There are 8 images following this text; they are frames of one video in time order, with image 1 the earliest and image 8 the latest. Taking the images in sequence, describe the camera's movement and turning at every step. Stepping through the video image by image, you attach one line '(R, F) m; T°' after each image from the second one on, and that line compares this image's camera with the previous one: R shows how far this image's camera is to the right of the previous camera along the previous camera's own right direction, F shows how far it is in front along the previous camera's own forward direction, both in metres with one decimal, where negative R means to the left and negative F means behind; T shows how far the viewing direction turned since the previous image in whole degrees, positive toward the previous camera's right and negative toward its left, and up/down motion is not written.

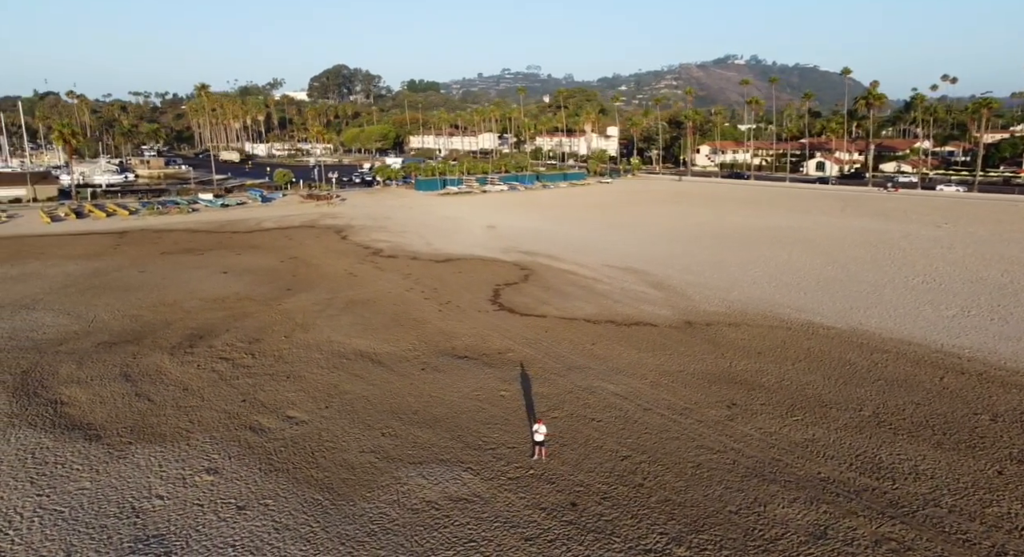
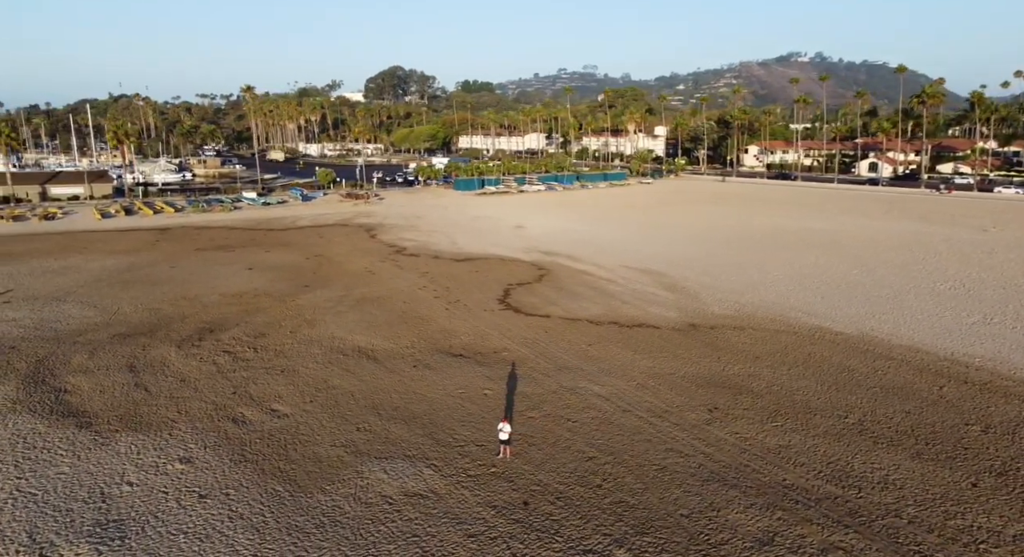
(+1.0, 0.0) m; -3°
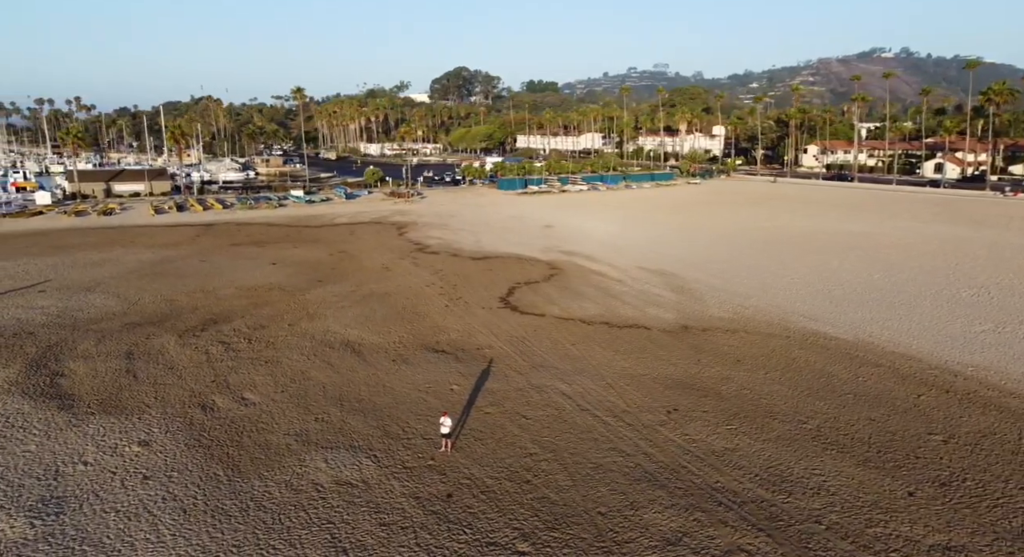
(+1.4, 0.0) m; -4°
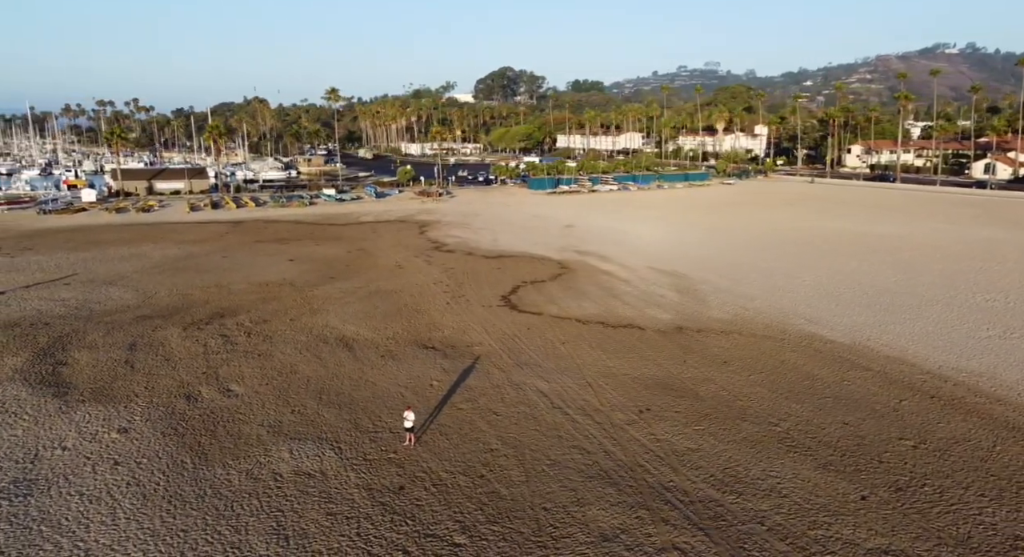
(+1.0, -0.1) m; -3°
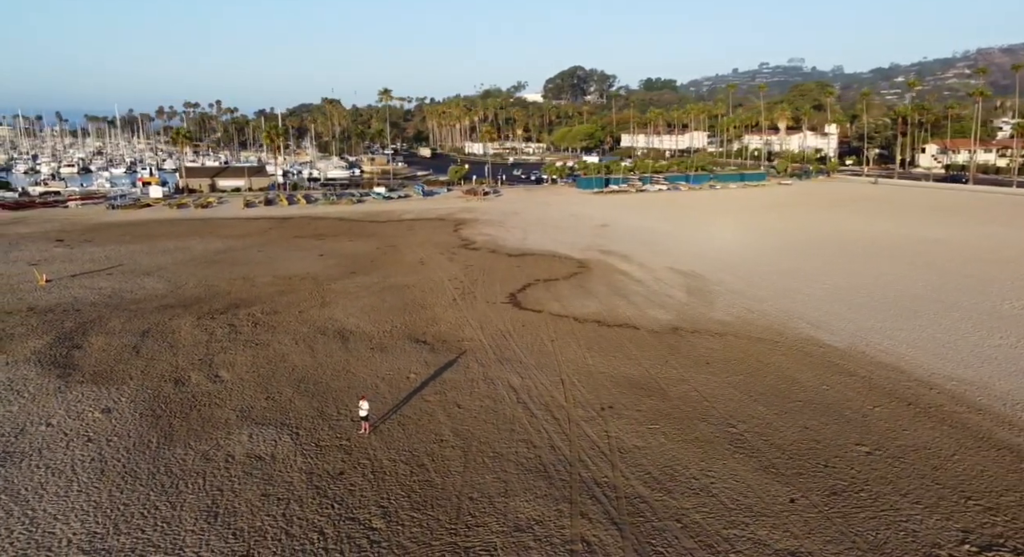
(+1.4, -0.1) m; -4°
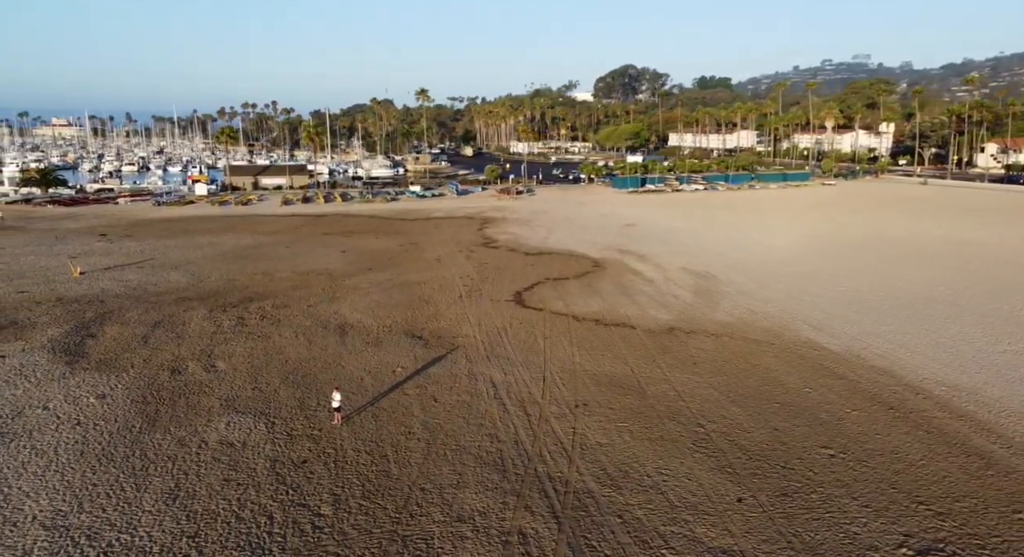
(+1.0, -0.1) m; -3°
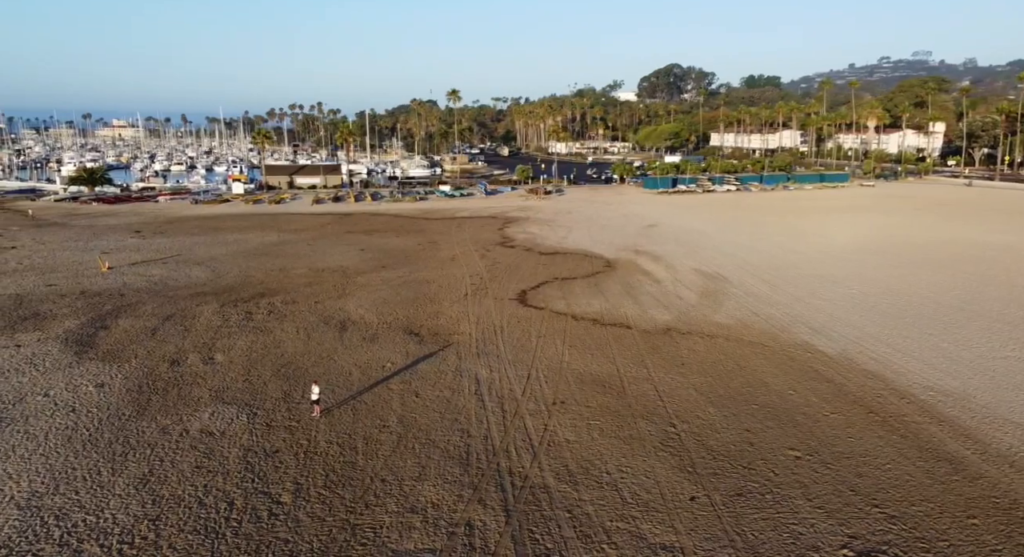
(+0.9, -0.1) m; -3°
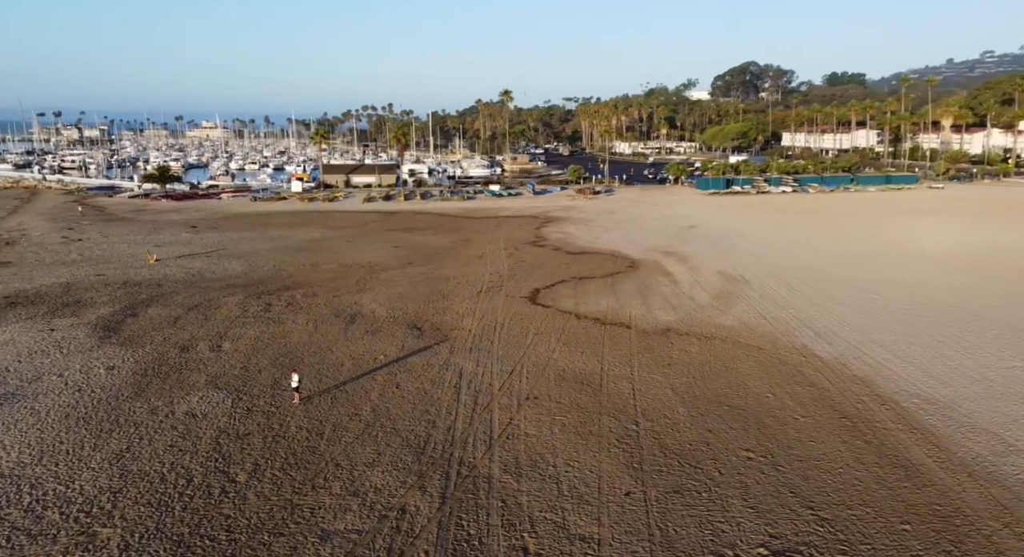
(+1.3, -0.2) m; -4°
